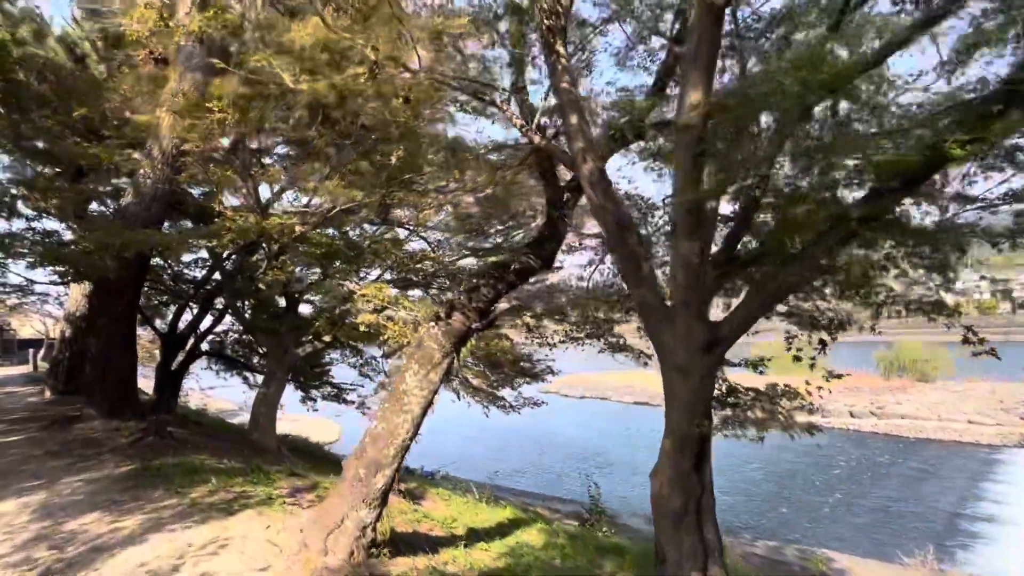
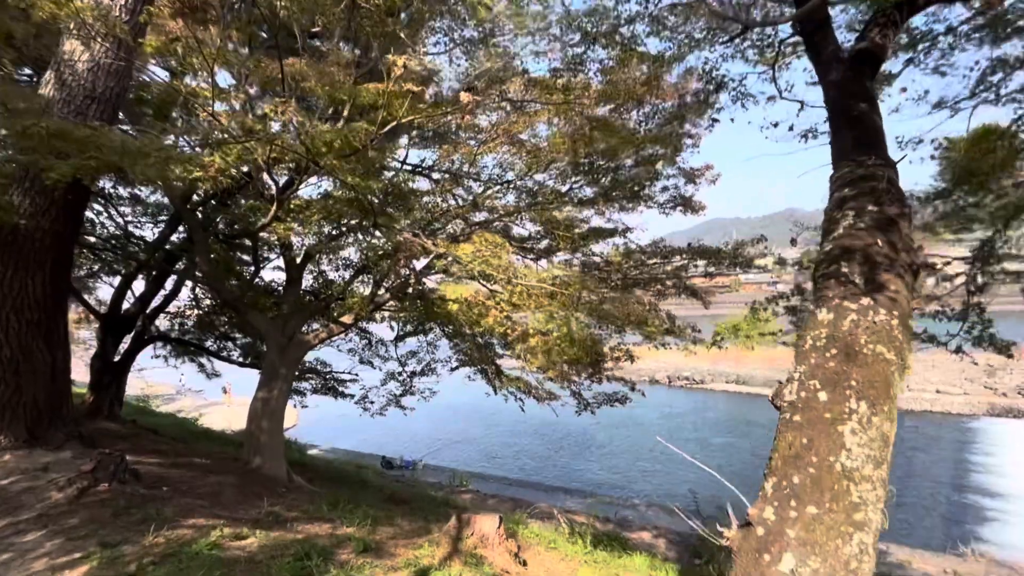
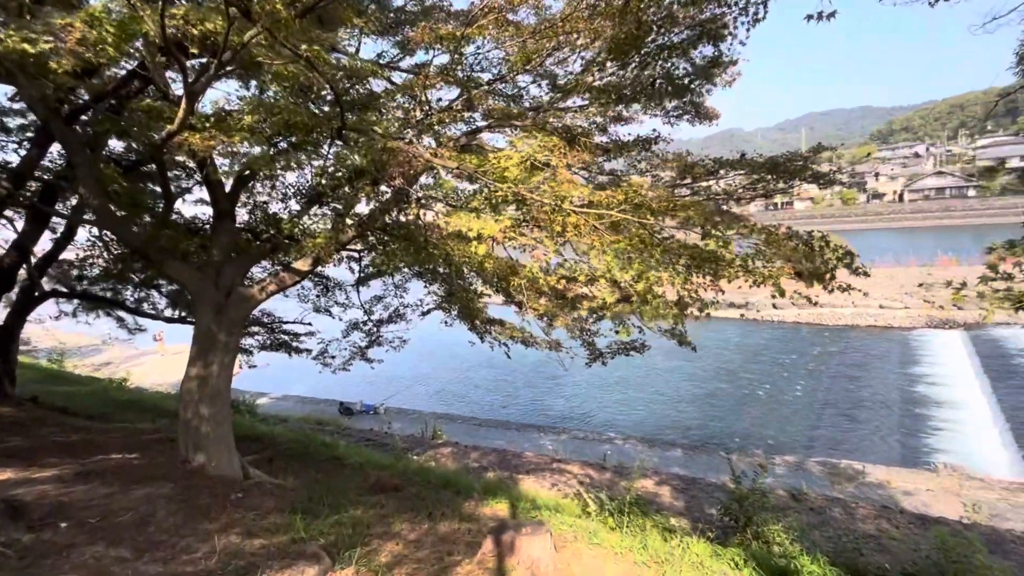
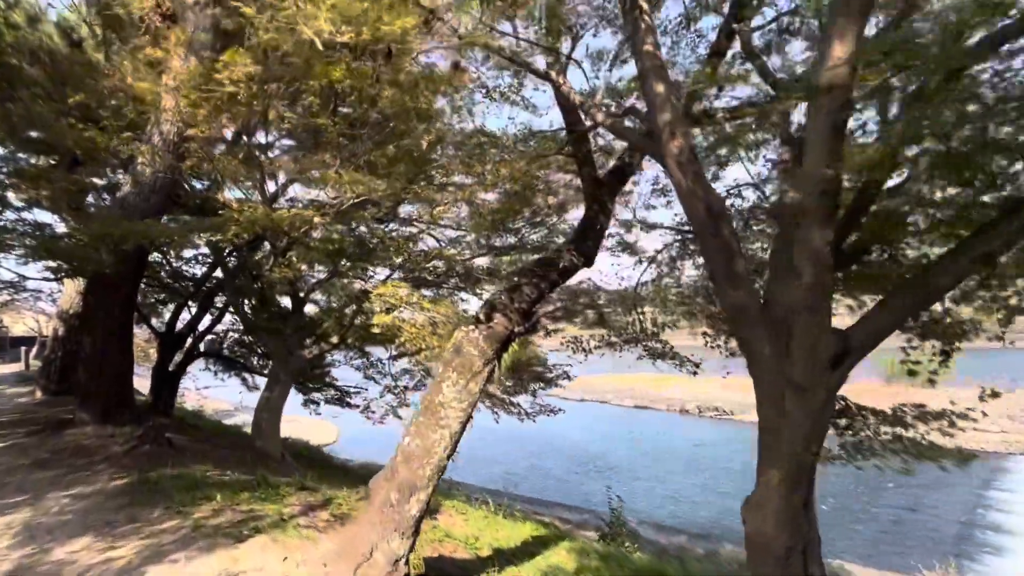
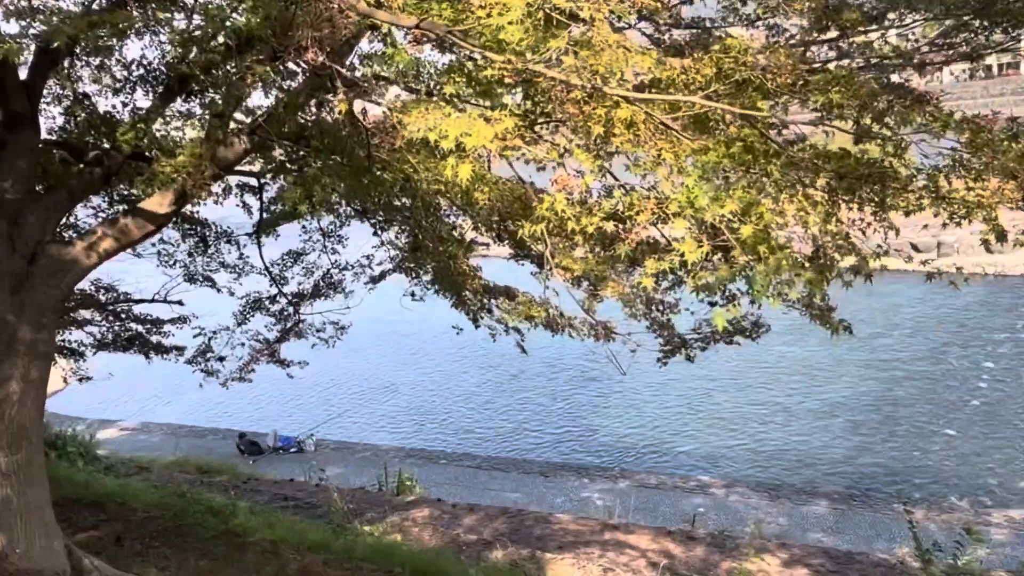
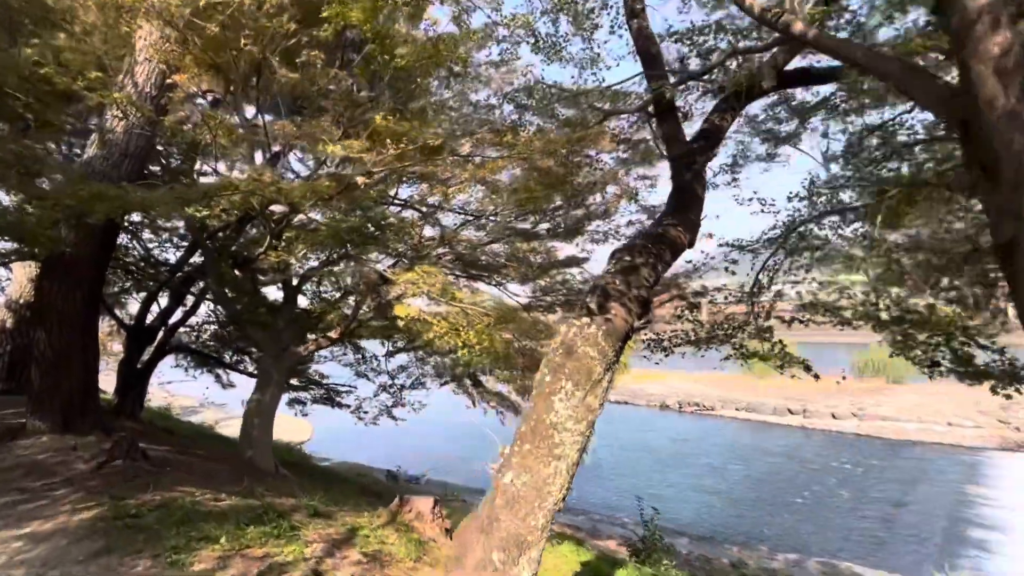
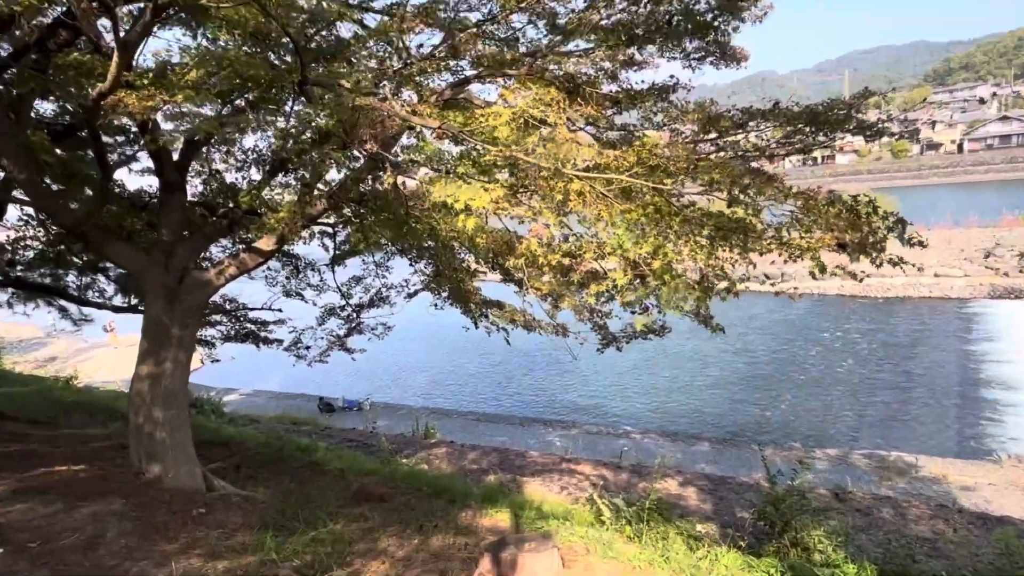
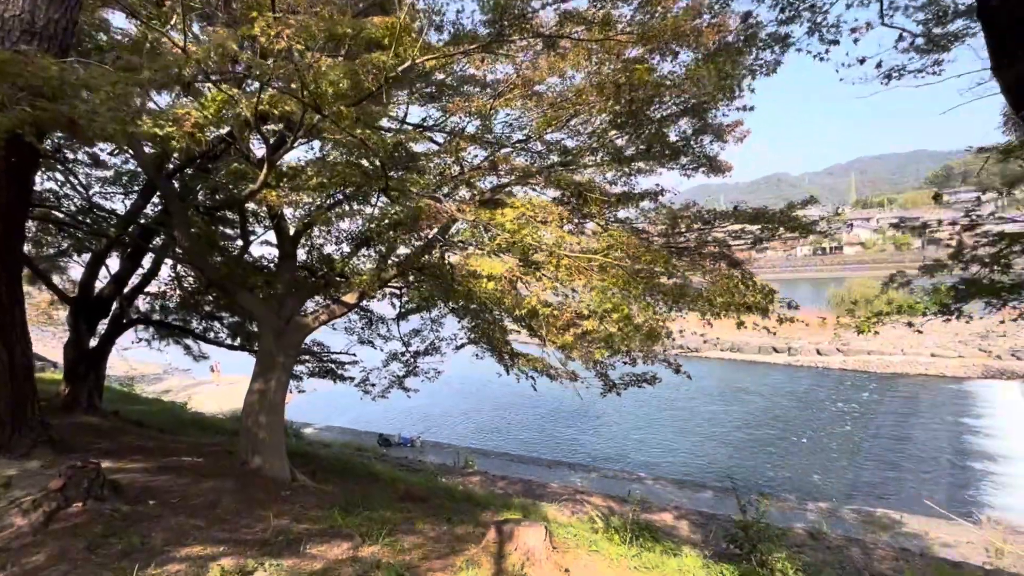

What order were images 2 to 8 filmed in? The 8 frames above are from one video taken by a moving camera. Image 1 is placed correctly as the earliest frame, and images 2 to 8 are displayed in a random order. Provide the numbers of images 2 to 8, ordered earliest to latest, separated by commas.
4, 6, 2, 8, 3, 7, 5
